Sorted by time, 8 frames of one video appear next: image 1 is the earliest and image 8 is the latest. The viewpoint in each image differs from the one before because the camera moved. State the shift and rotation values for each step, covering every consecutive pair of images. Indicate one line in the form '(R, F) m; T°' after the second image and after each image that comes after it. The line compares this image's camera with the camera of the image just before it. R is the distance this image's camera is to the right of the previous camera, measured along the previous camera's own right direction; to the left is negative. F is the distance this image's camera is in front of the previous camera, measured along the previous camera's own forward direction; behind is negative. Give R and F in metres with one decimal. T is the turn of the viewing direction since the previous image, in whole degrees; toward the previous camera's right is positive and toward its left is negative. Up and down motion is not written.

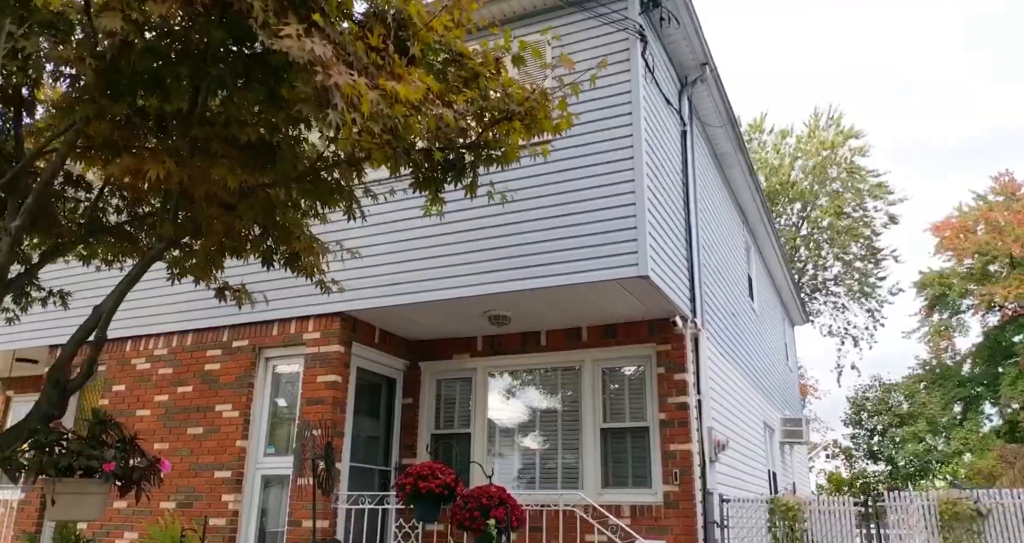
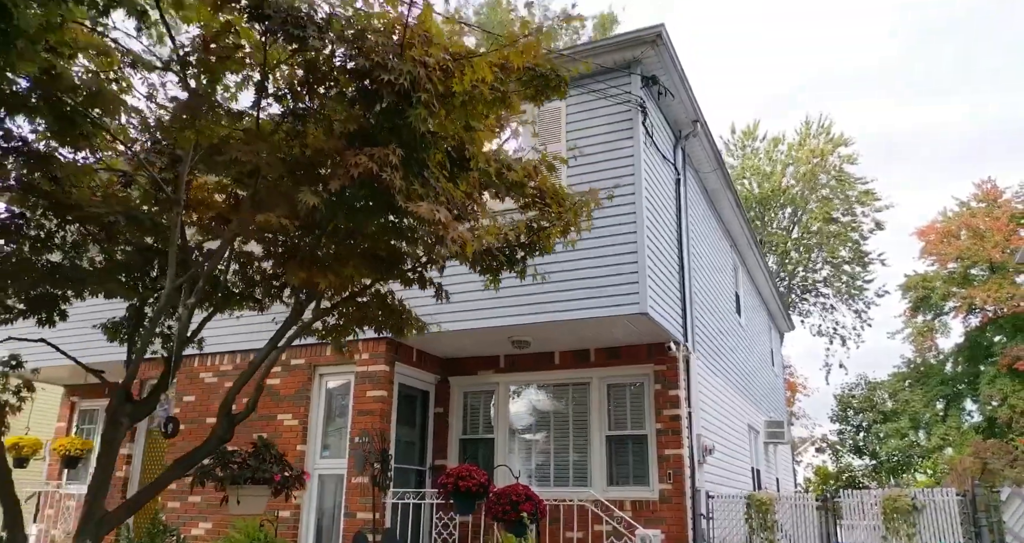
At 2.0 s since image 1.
(-0.3, -1.3) m; 0°
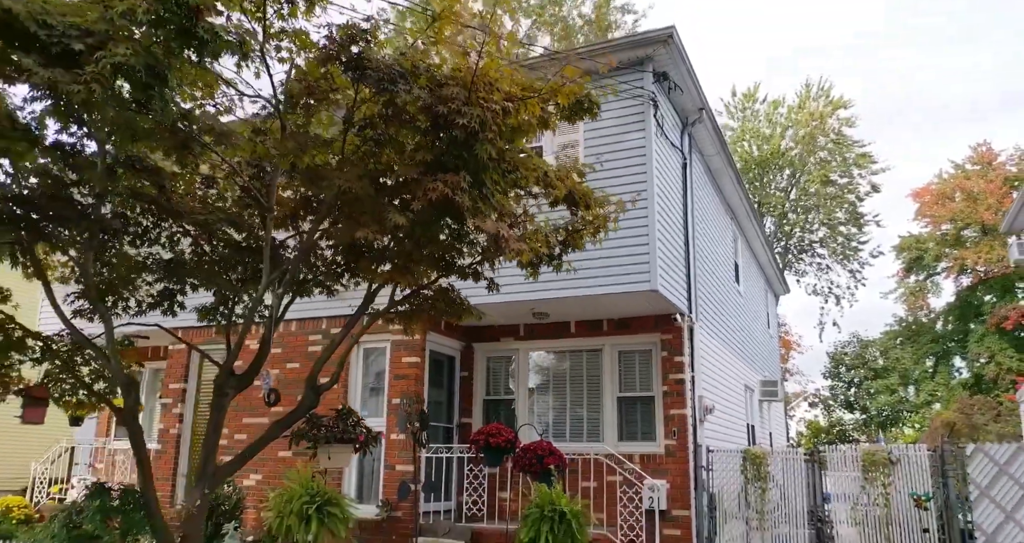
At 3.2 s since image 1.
(-0.3, -0.9) m; 0°
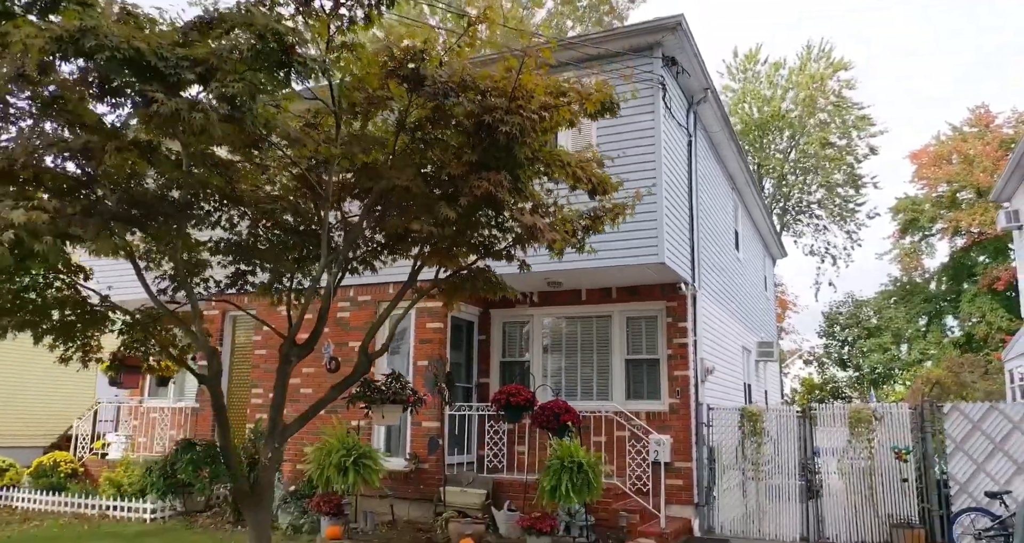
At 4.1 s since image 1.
(-0.3, -0.7) m; 0°
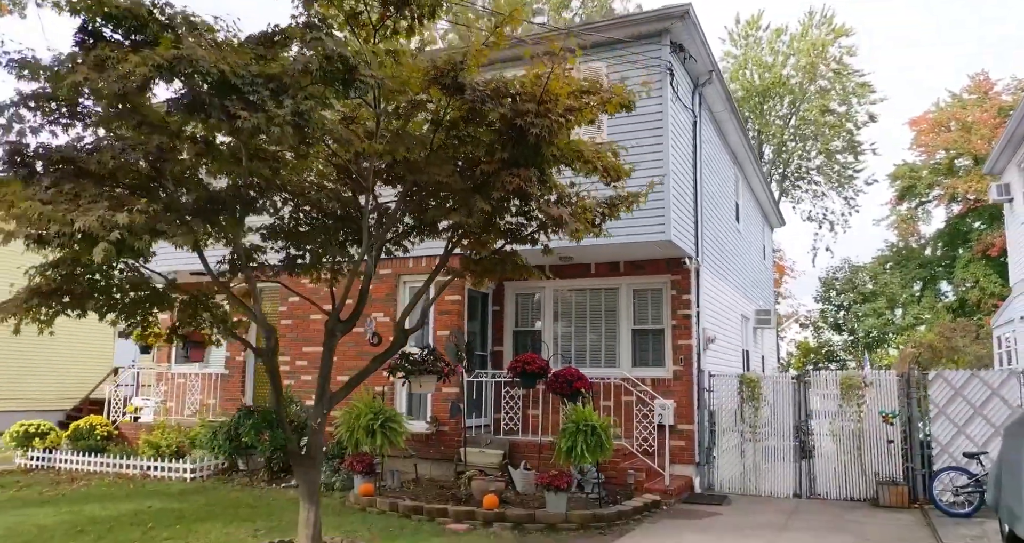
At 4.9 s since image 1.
(-0.2, -0.6) m; 0°
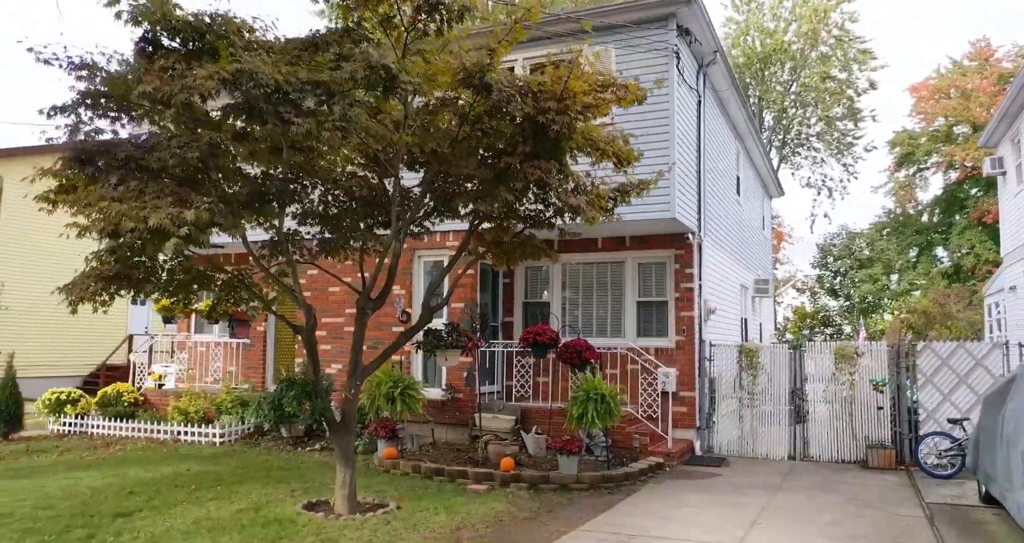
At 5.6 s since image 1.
(-0.2, -0.5) m; 0°
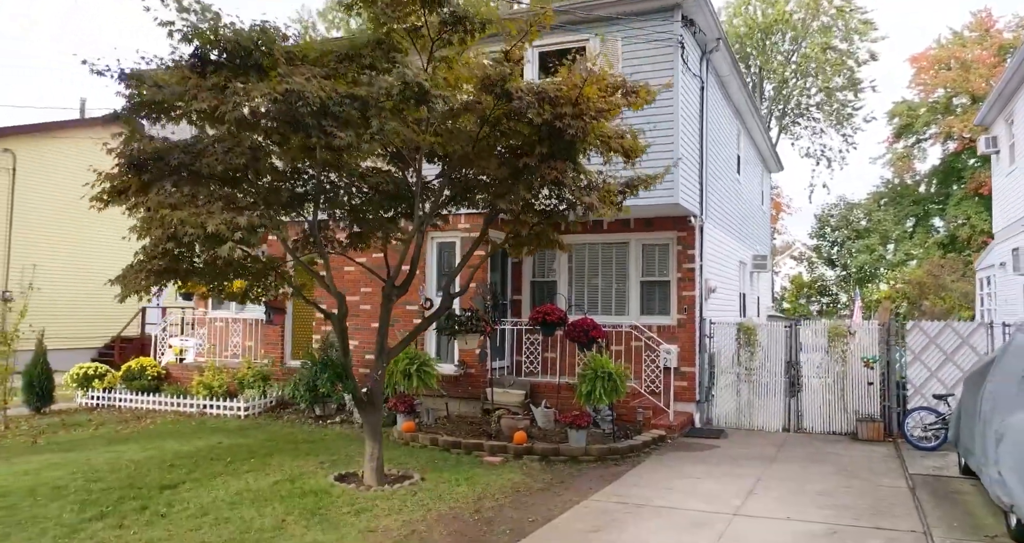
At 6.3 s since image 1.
(-0.2, -0.5) m; 0°
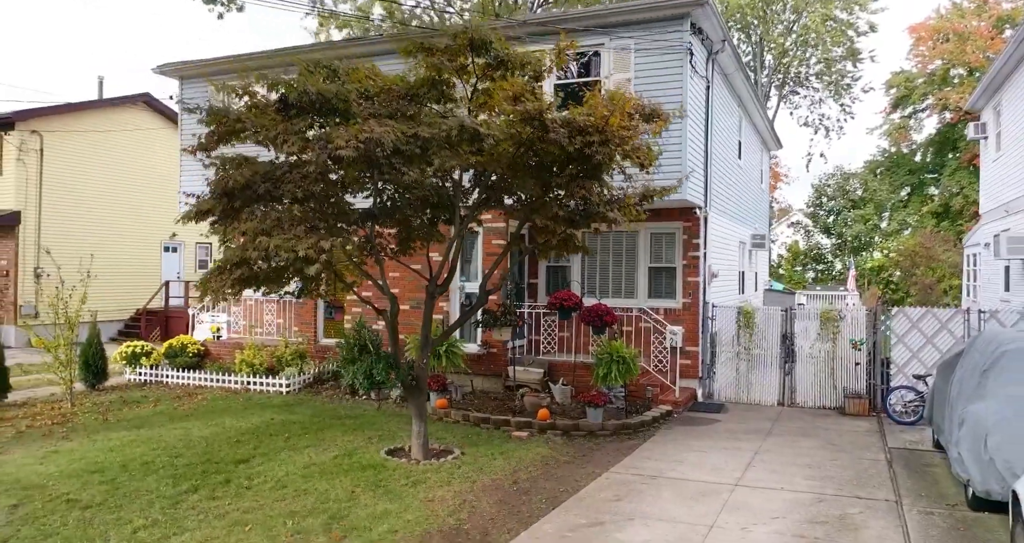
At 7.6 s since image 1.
(-0.4, -1.0) m; 0°
